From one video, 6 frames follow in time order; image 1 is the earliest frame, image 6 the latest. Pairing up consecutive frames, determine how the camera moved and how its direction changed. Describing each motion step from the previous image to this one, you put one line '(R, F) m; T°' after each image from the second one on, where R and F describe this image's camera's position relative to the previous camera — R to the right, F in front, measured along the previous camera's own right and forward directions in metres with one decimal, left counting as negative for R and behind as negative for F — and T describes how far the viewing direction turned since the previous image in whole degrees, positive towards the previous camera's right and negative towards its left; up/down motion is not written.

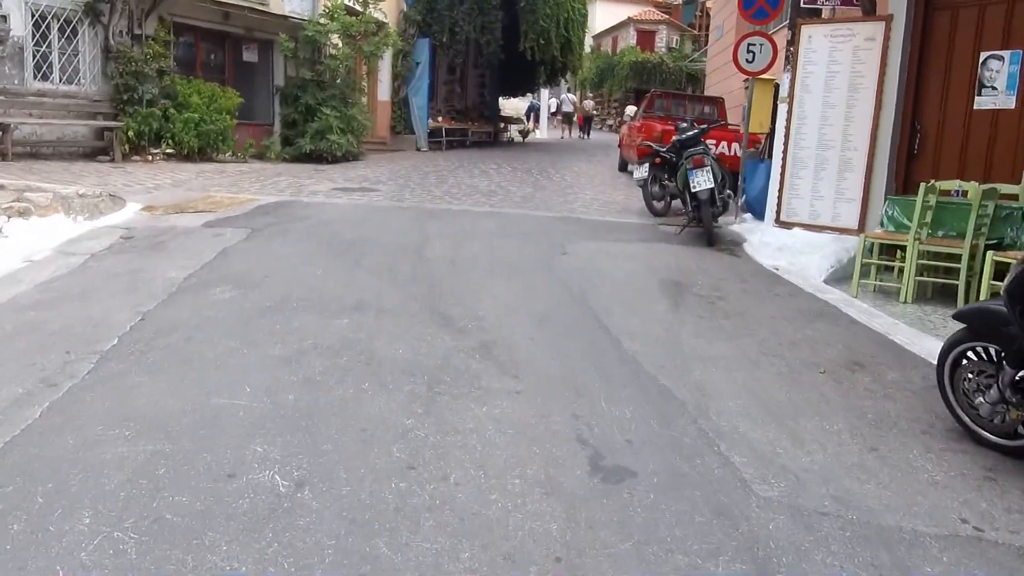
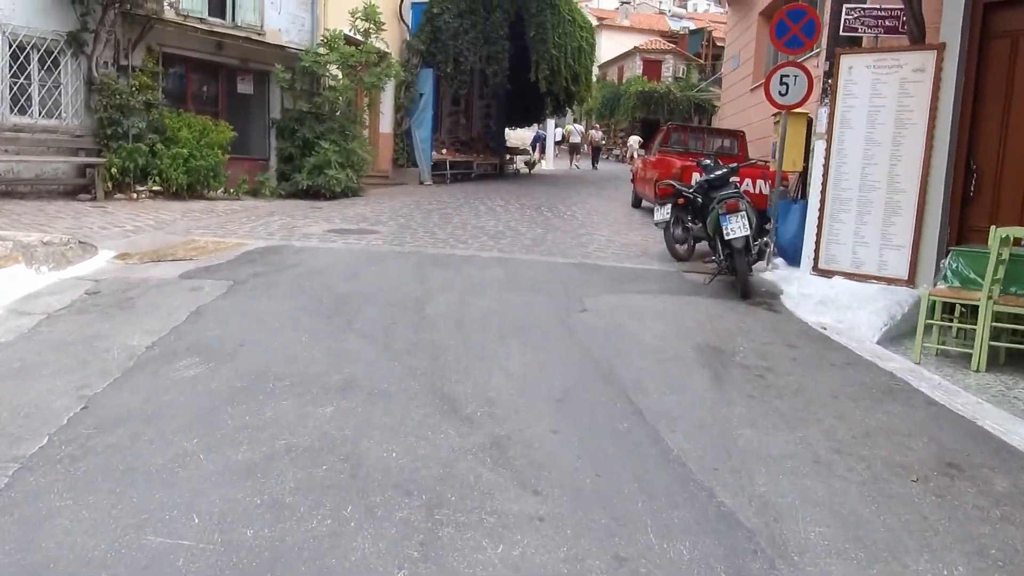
(-0.1, +0.9) m; 0°
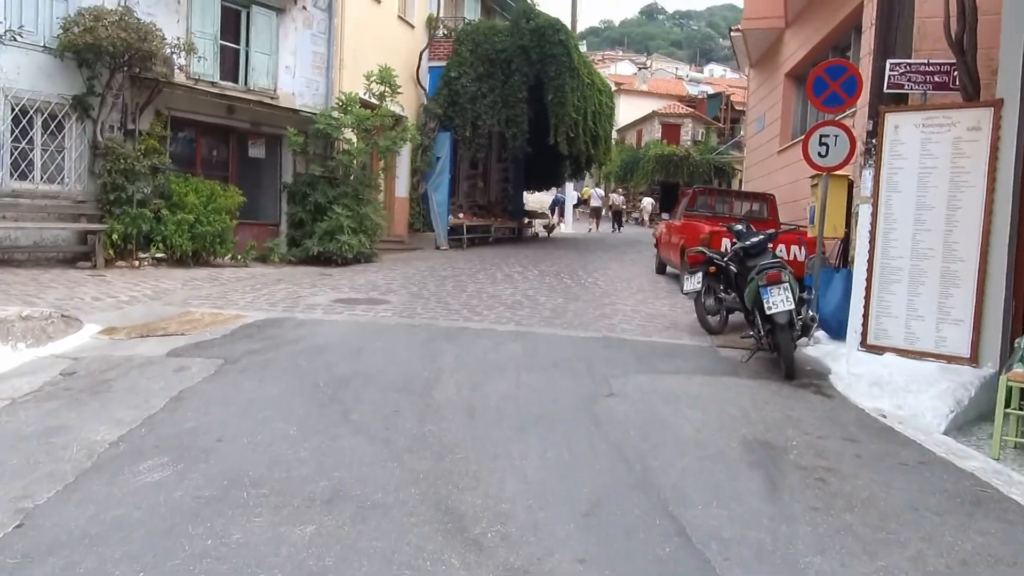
(0.0, +0.7) m; -1°
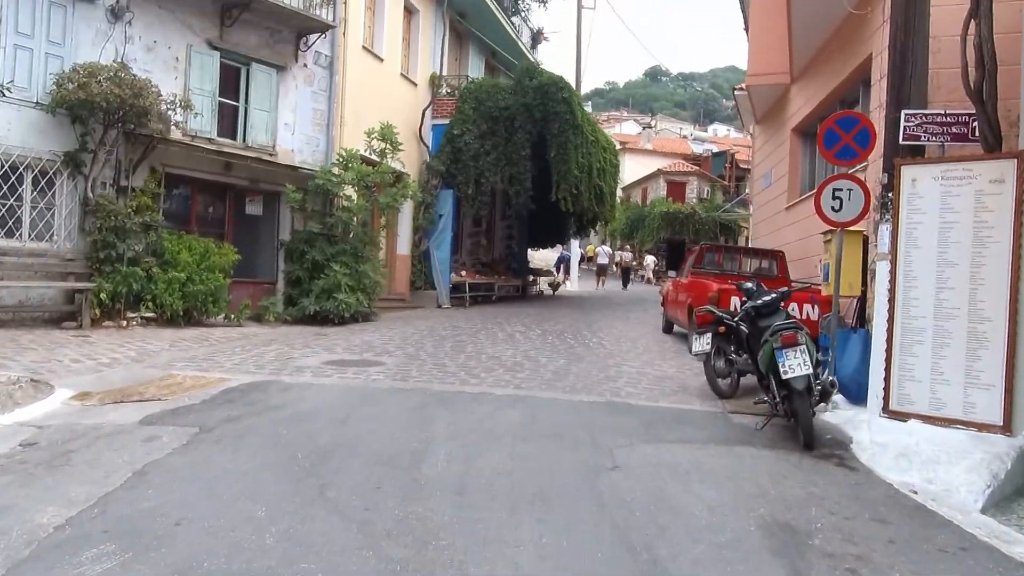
(+0.1, +0.4) m; 0°
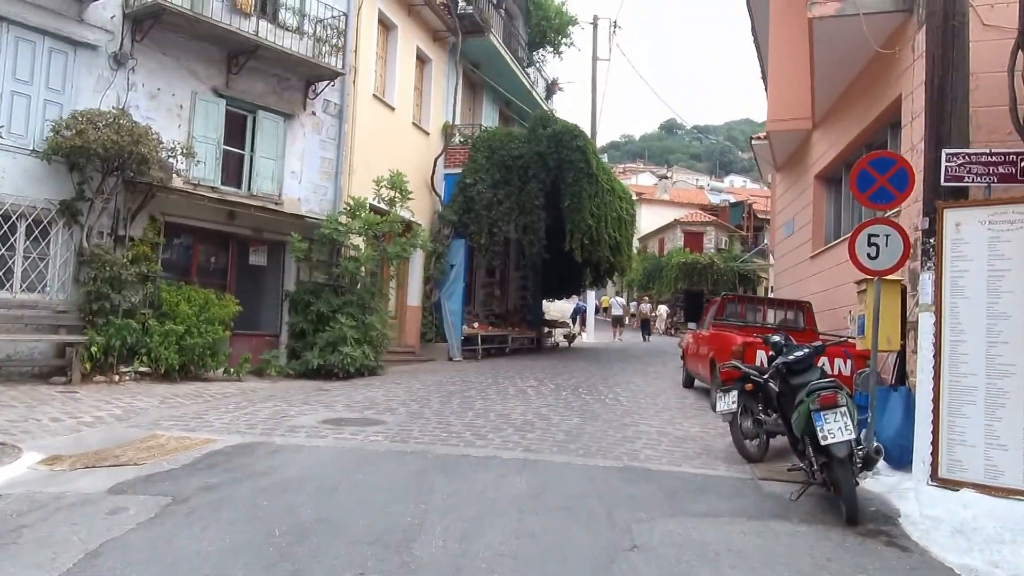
(+0.1, +0.6) m; -1°
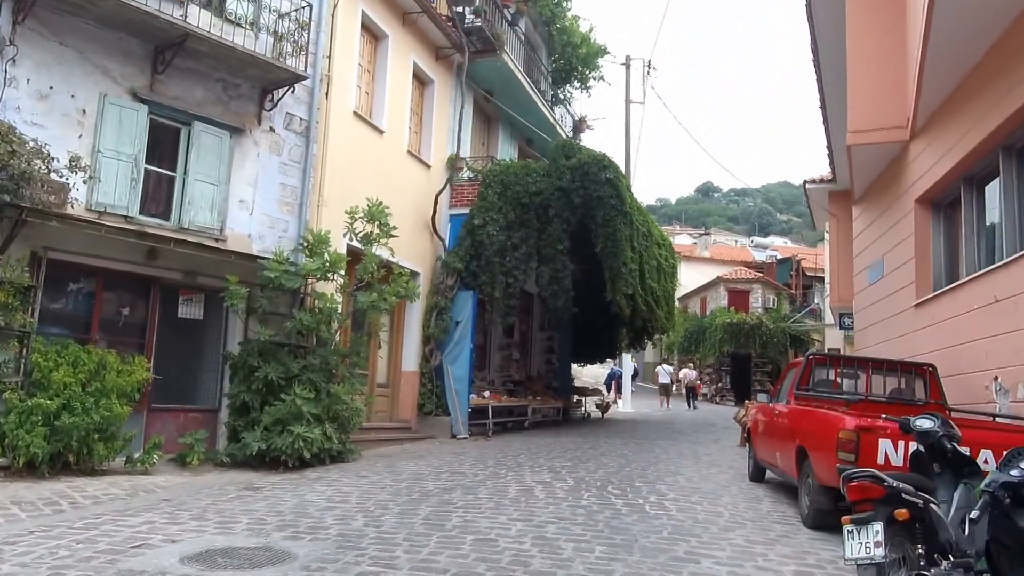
(+0.4, +3.2) m; -3°
